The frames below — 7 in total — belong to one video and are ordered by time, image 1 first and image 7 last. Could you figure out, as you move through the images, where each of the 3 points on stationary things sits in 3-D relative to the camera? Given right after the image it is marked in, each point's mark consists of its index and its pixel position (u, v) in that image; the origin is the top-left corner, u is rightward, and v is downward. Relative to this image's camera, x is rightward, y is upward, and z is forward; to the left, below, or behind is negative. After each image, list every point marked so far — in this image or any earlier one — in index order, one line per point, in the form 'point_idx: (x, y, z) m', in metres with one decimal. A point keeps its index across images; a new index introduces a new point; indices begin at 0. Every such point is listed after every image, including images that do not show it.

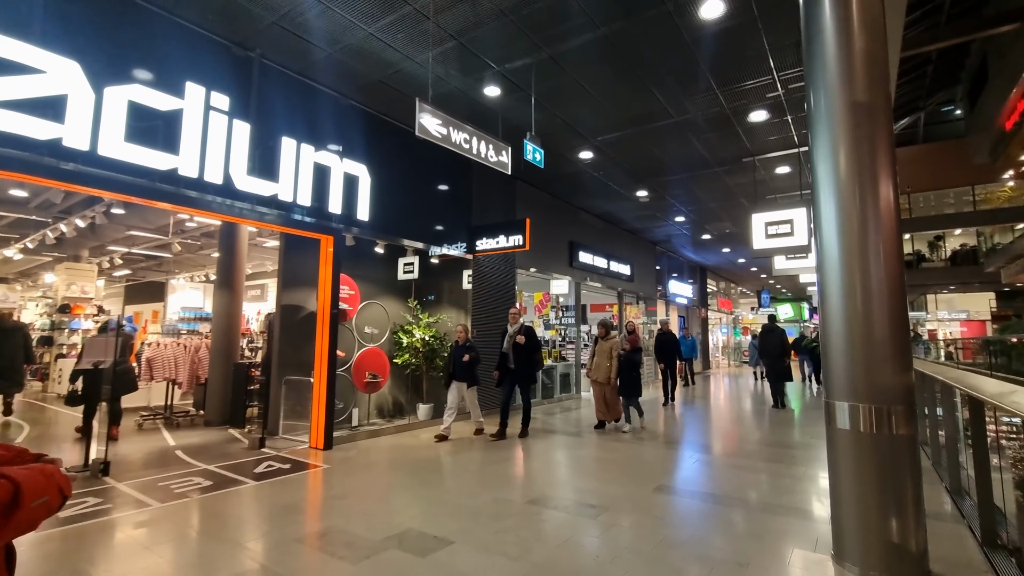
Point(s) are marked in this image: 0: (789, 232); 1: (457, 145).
0: (+3.8, +0.8, +6.7) m
1: (-0.4, +1.1, +3.9) m
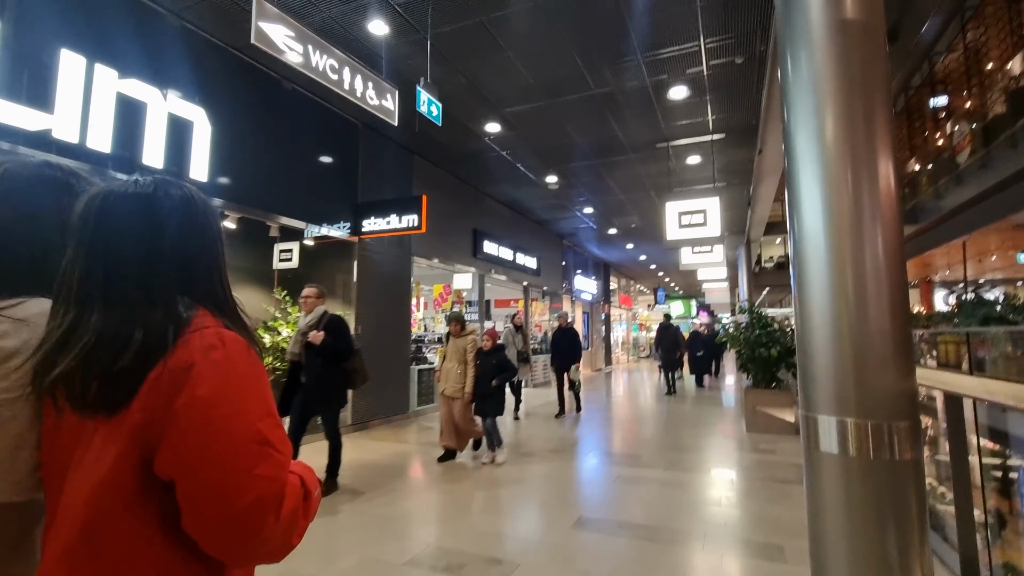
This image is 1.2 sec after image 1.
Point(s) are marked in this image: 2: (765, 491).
0: (+2.5, +0.9, +6.4) m
1: (-1.1, +1.3, +2.9) m
2: (+2.0, -1.6, +3.9) m
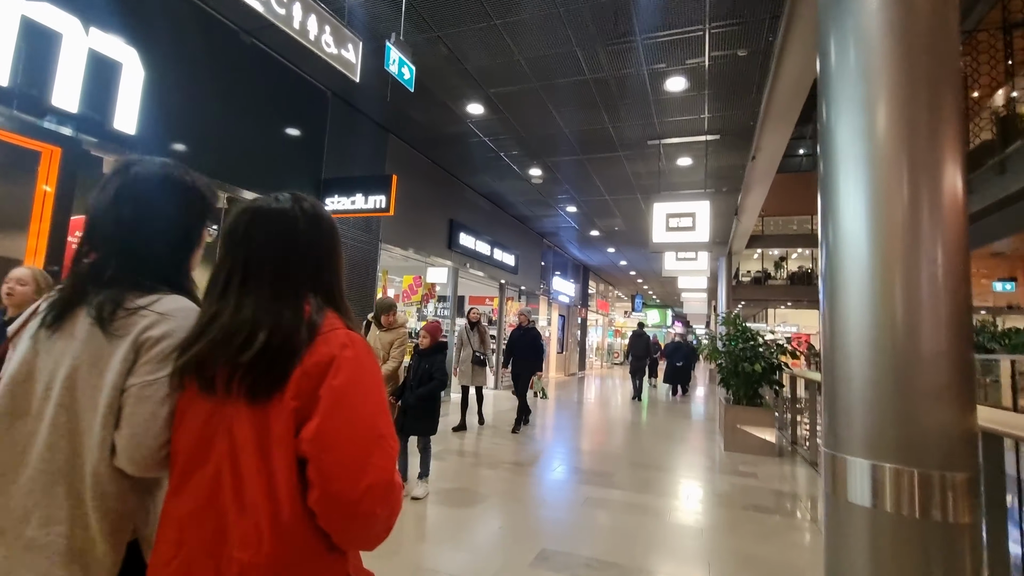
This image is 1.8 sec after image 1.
0: (+2.2, +0.8, +6.1) m
1: (-1.2, +1.4, +2.4) m
2: (+1.6, -1.6, +3.5) m
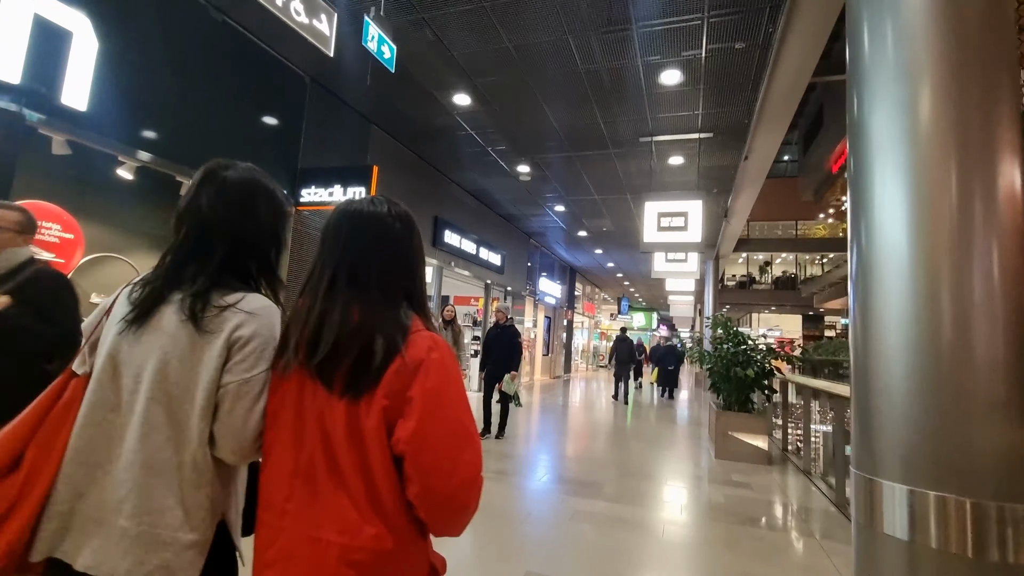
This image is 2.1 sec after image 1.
0: (+2.0, +0.7, +5.9) m
1: (-1.2, +1.4, +2.1) m
2: (+1.5, -1.6, +3.3) m
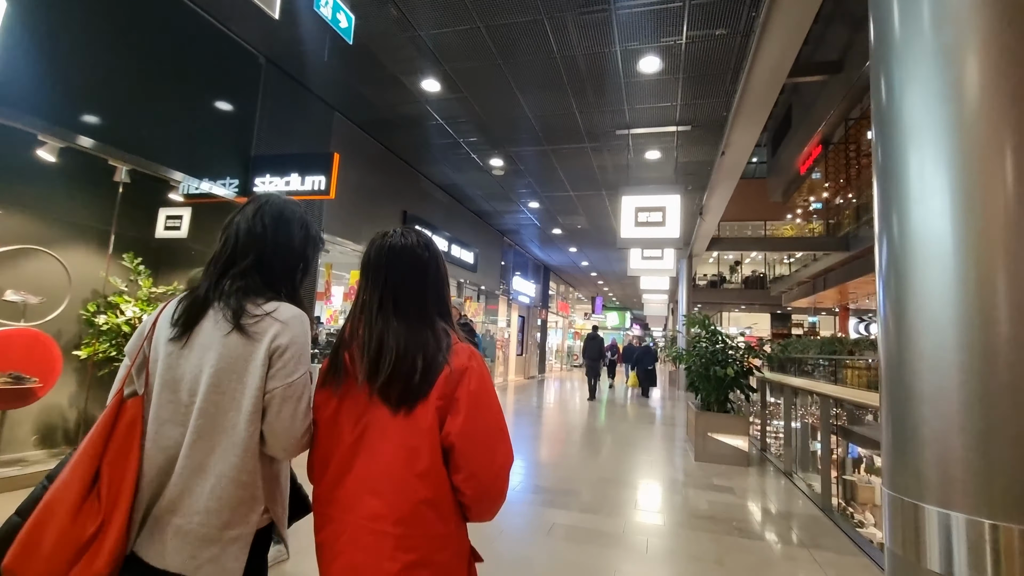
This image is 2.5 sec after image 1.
0: (+1.7, +0.8, +5.8) m
1: (-1.4, +1.4, +1.8) m
2: (+1.4, -1.6, +3.1) m
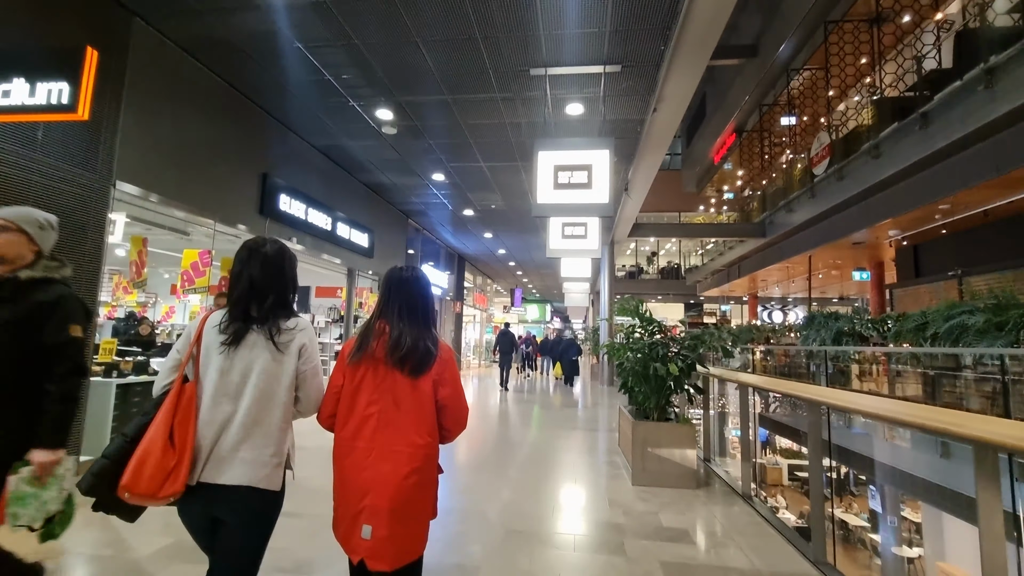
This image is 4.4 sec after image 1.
0: (+0.7, +1.0, +4.6) m
1: (-1.8, +1.6, +0.2) m
2: (+0.8, -1.4, +2.0) m
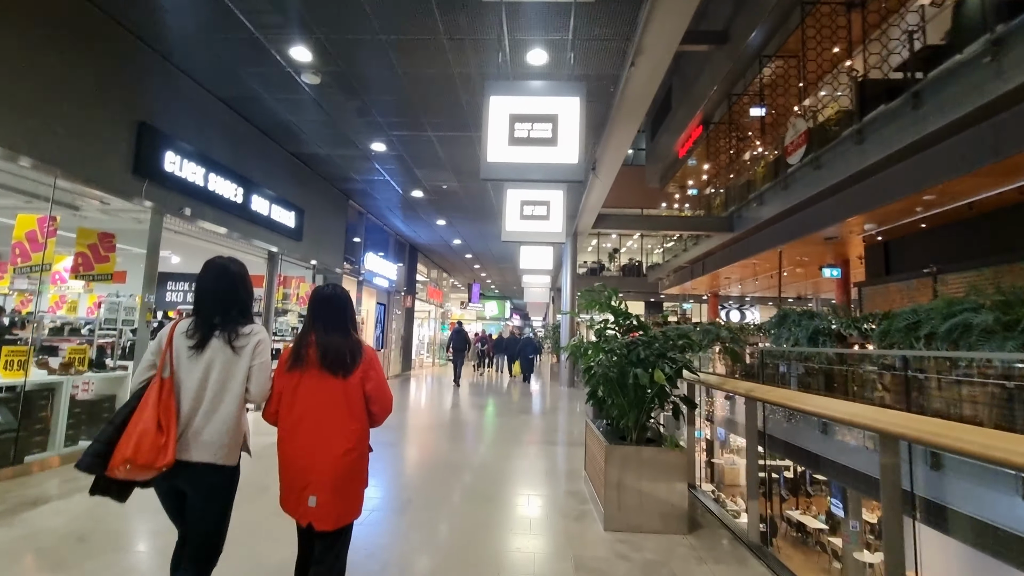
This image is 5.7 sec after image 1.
0: (+0.3, +1.1, +3.7) m
1: (-1.8, +1.7, -0.9) m
2: (+0.5, -1.3, +1.1) m
